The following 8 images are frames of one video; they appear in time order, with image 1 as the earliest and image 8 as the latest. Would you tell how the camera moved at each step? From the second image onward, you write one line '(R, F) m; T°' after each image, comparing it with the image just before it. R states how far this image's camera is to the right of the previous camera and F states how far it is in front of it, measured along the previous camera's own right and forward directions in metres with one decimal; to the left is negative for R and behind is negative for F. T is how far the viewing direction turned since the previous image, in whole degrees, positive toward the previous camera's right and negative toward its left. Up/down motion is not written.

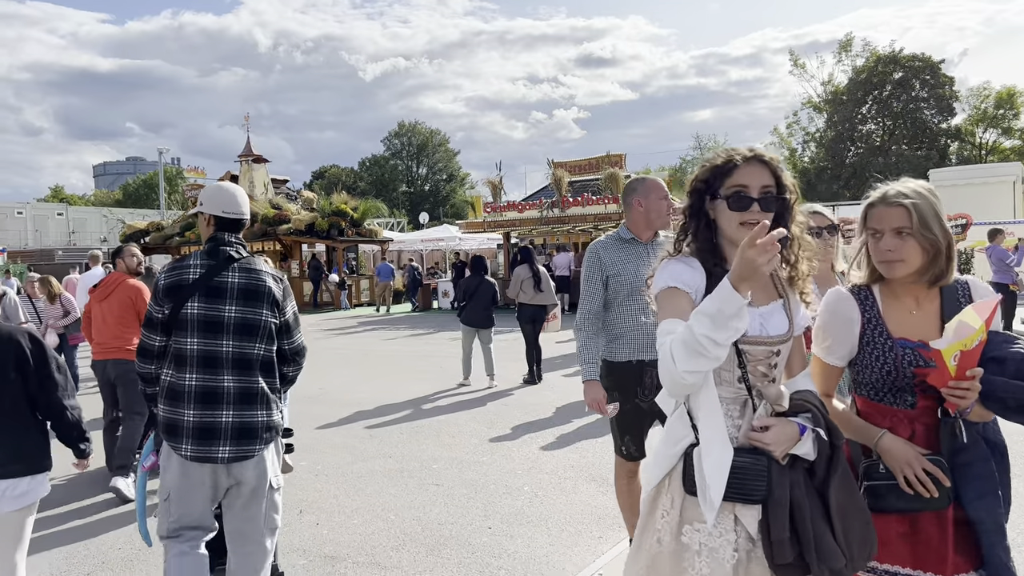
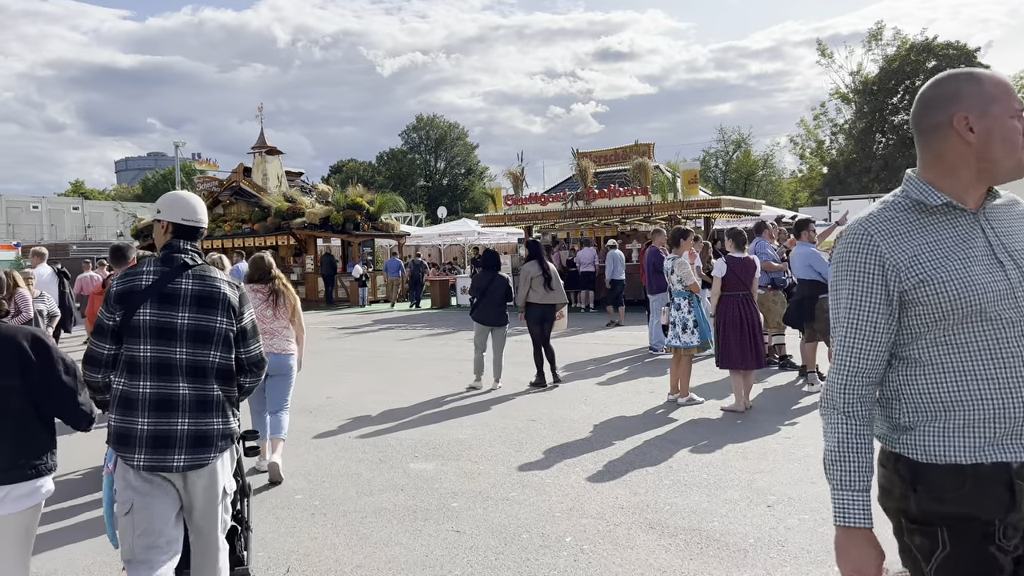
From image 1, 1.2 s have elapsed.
(-0.1, +1.0) m; -1°
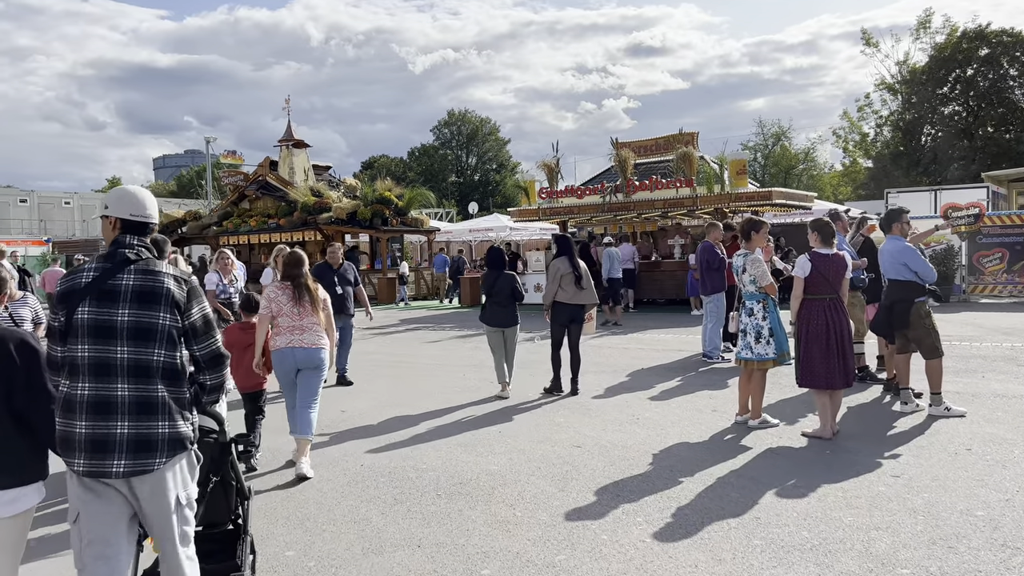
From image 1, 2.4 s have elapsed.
(-0.1, +1.1) m; -2°
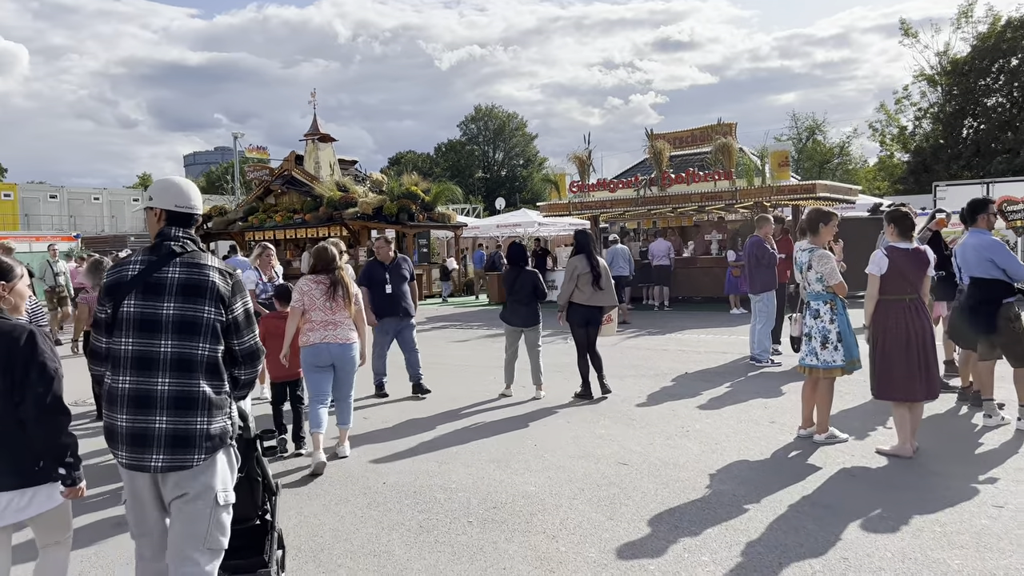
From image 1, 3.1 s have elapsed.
(-0.1, +0.6) m; -2°
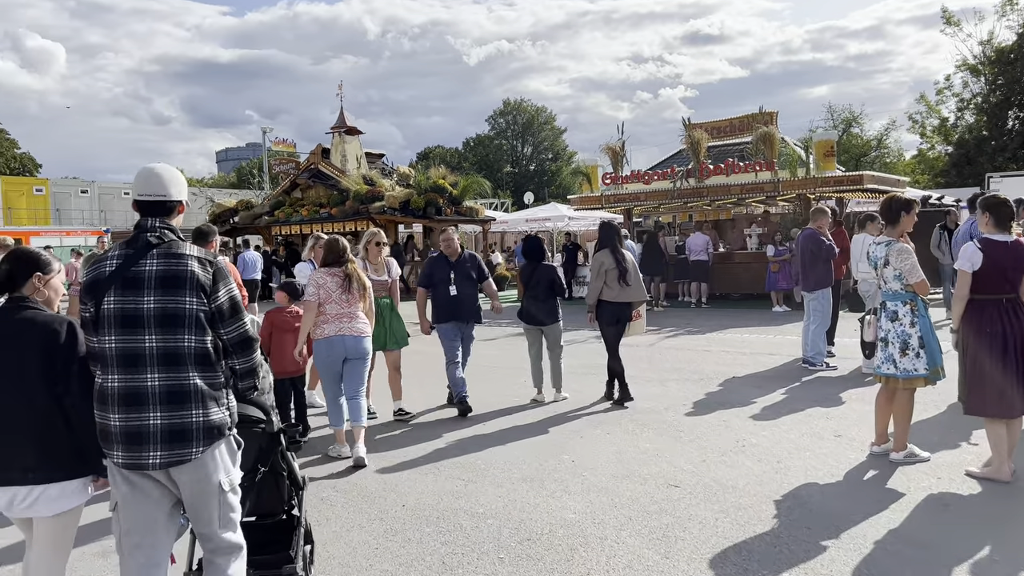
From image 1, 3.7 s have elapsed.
(0.0, +0.6) m; -2°
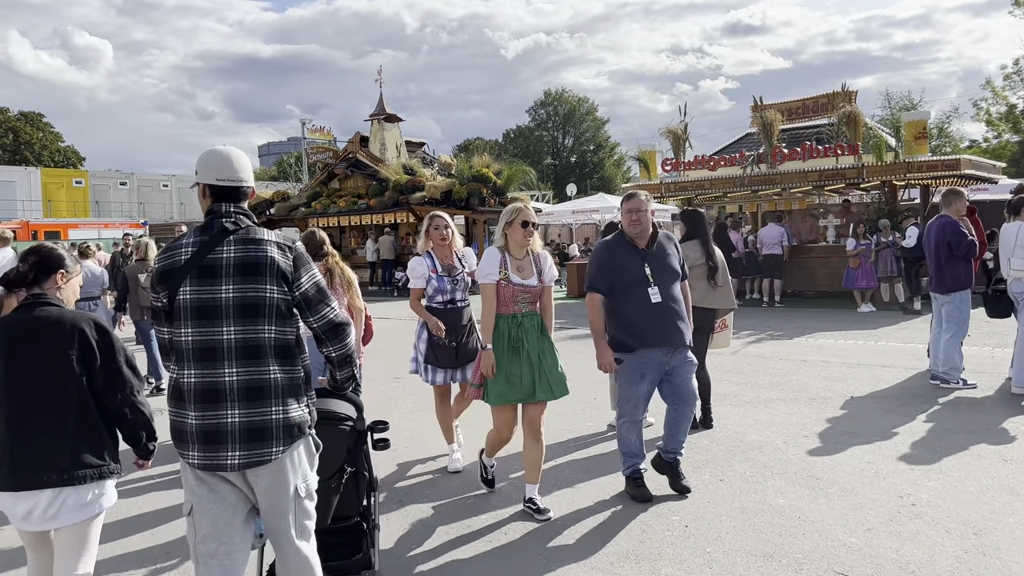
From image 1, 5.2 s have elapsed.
(-0.3, +1.3) m; -3°
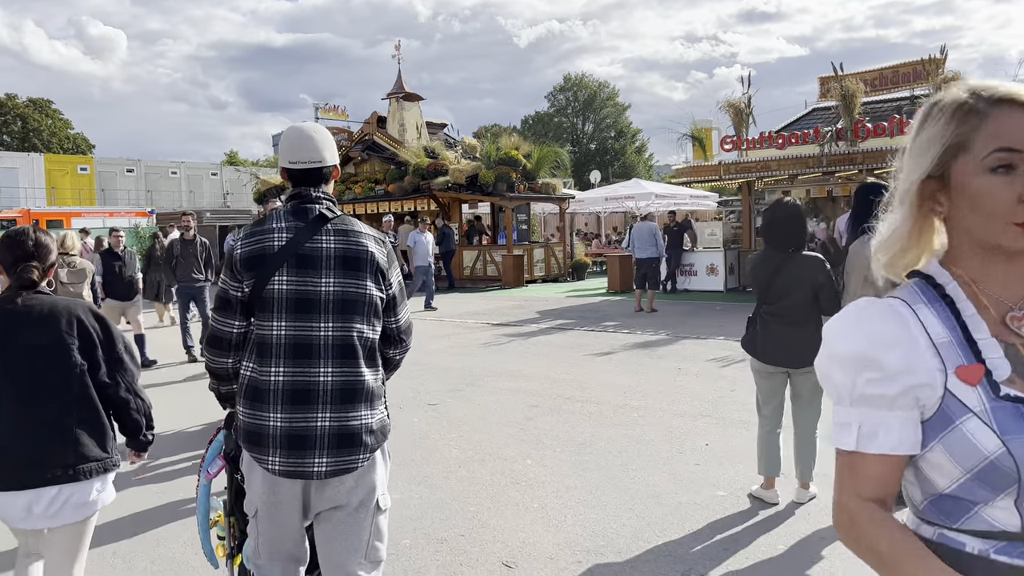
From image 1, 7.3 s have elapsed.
(-0.4, +1.8) m; -1°
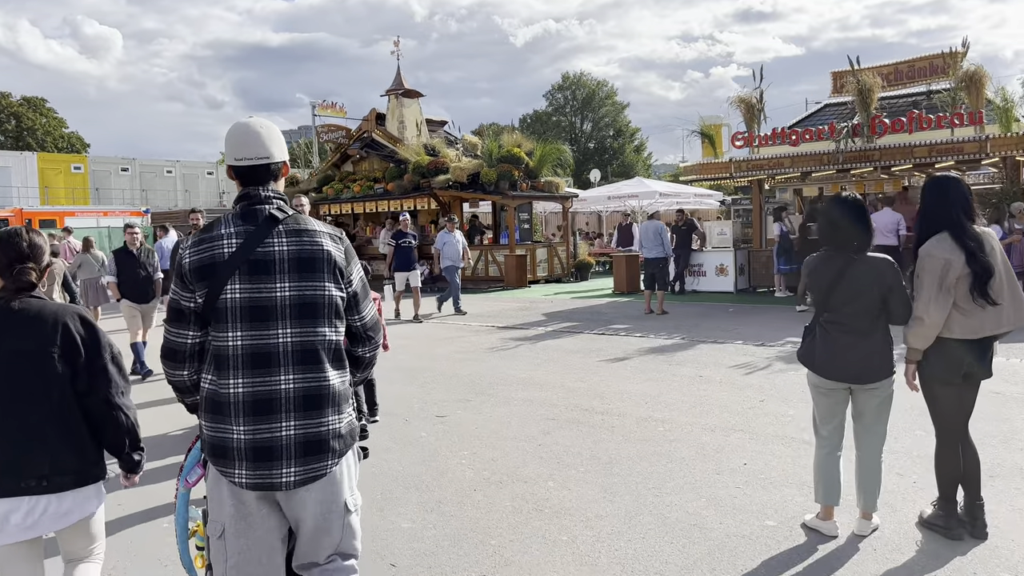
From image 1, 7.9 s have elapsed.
(-0.1, +0.4) m; 0°
